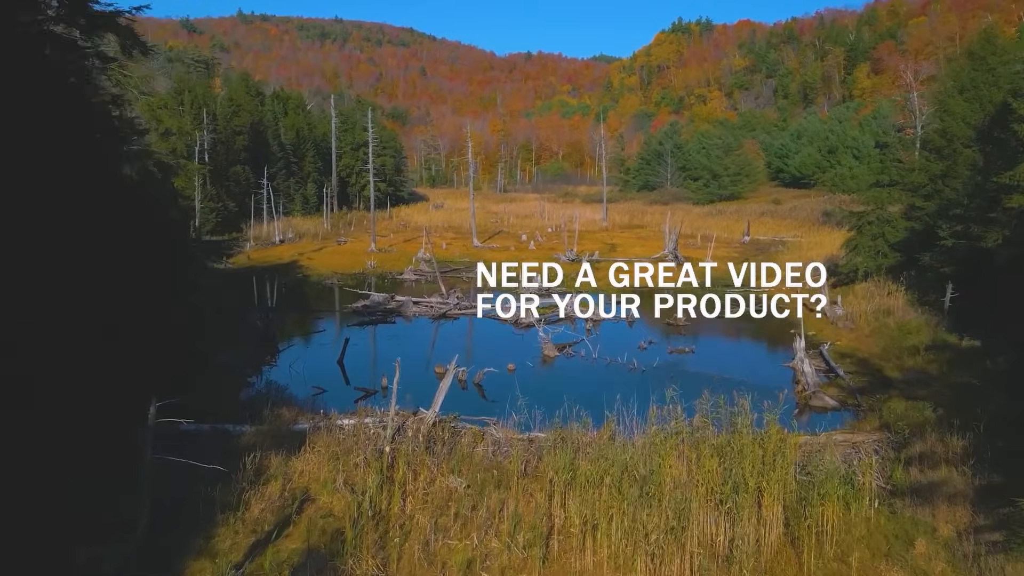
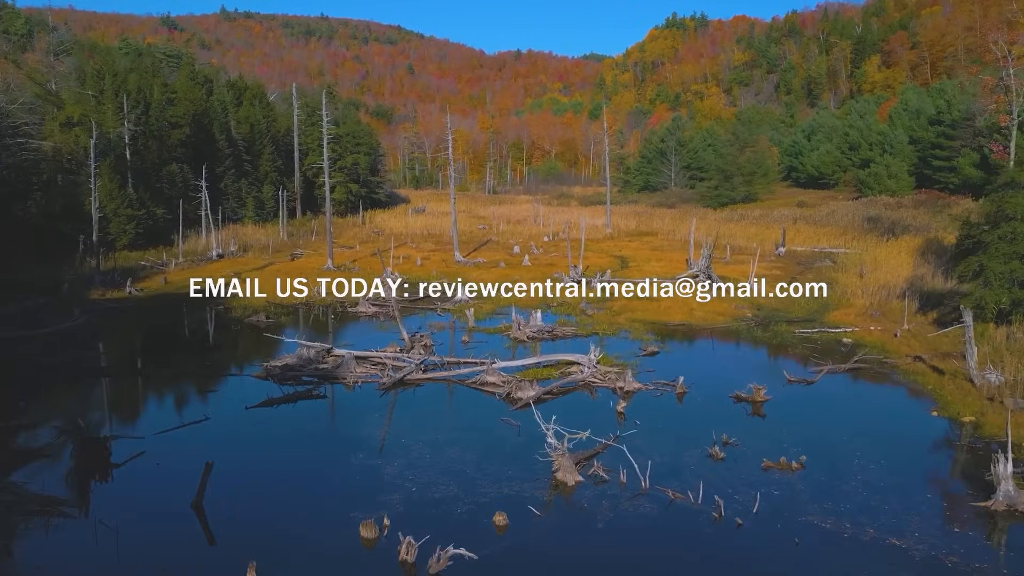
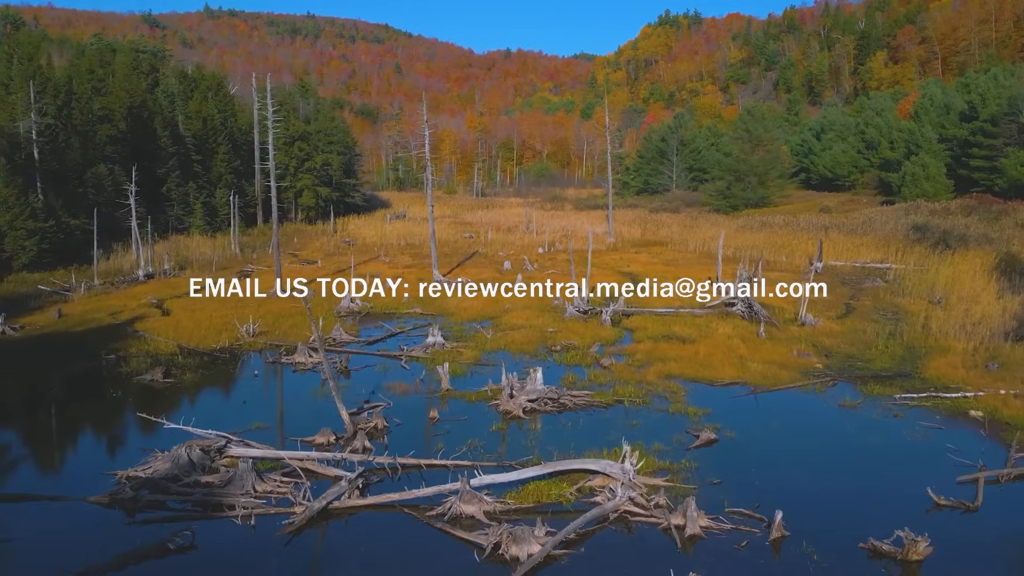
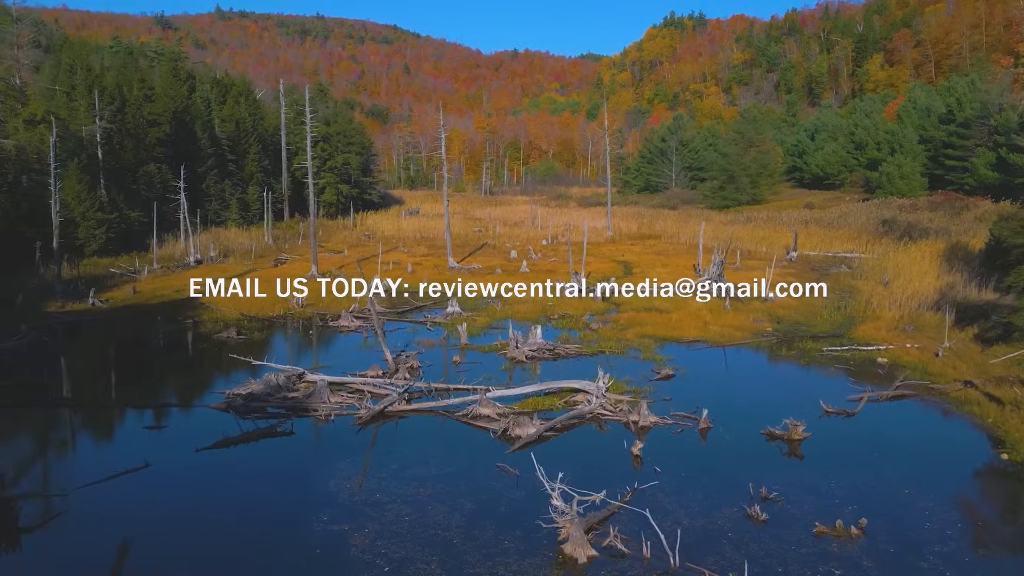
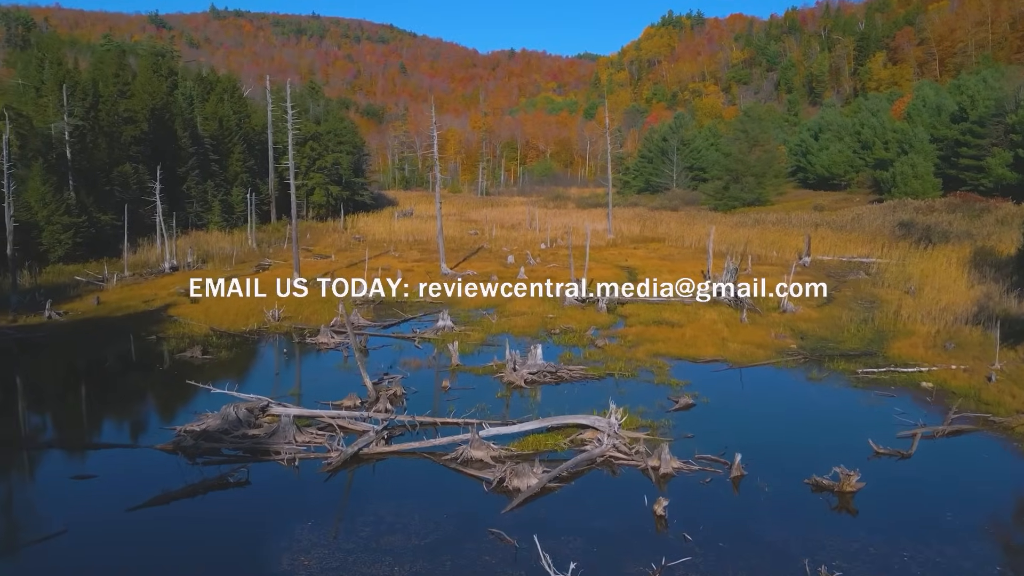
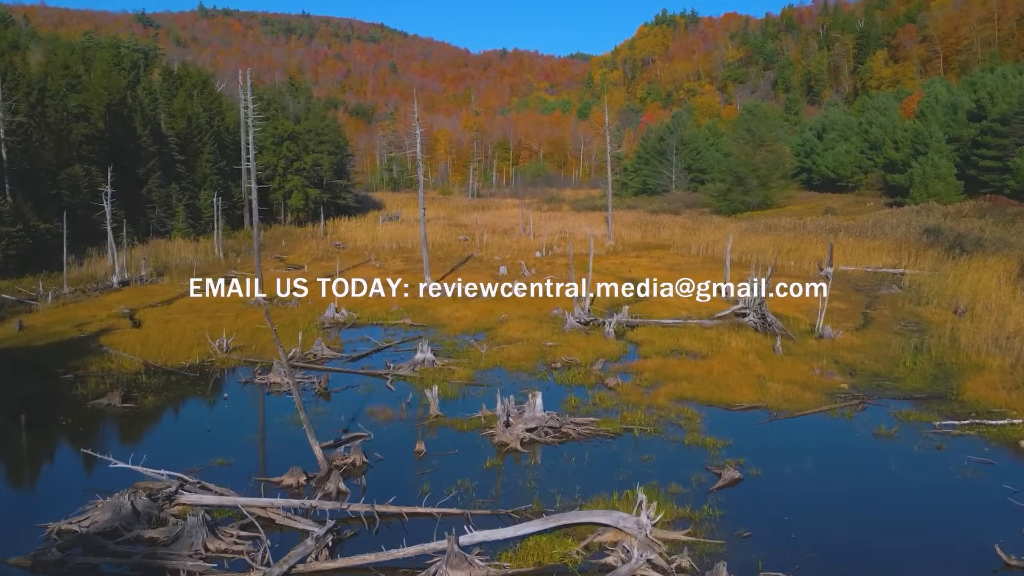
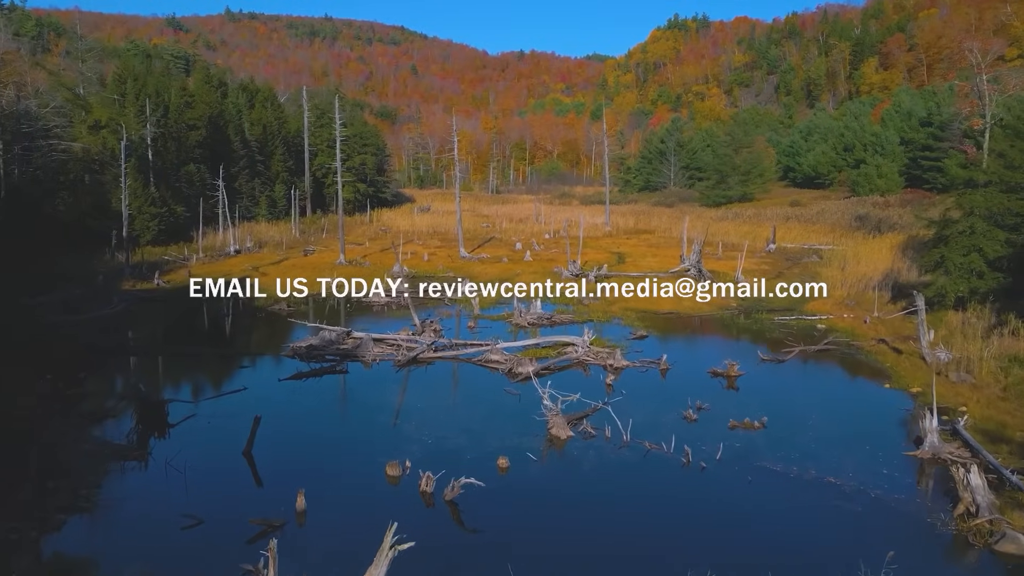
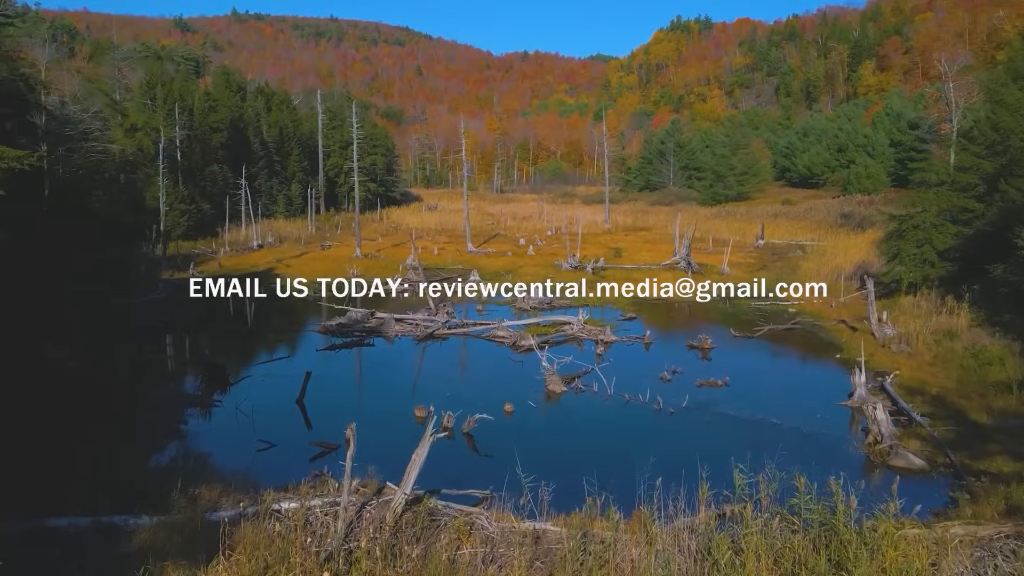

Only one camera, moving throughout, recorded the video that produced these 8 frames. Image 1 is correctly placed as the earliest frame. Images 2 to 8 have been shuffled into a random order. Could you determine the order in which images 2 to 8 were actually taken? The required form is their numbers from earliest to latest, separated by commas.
8, 7, 2, 4, 5, 3, 6
